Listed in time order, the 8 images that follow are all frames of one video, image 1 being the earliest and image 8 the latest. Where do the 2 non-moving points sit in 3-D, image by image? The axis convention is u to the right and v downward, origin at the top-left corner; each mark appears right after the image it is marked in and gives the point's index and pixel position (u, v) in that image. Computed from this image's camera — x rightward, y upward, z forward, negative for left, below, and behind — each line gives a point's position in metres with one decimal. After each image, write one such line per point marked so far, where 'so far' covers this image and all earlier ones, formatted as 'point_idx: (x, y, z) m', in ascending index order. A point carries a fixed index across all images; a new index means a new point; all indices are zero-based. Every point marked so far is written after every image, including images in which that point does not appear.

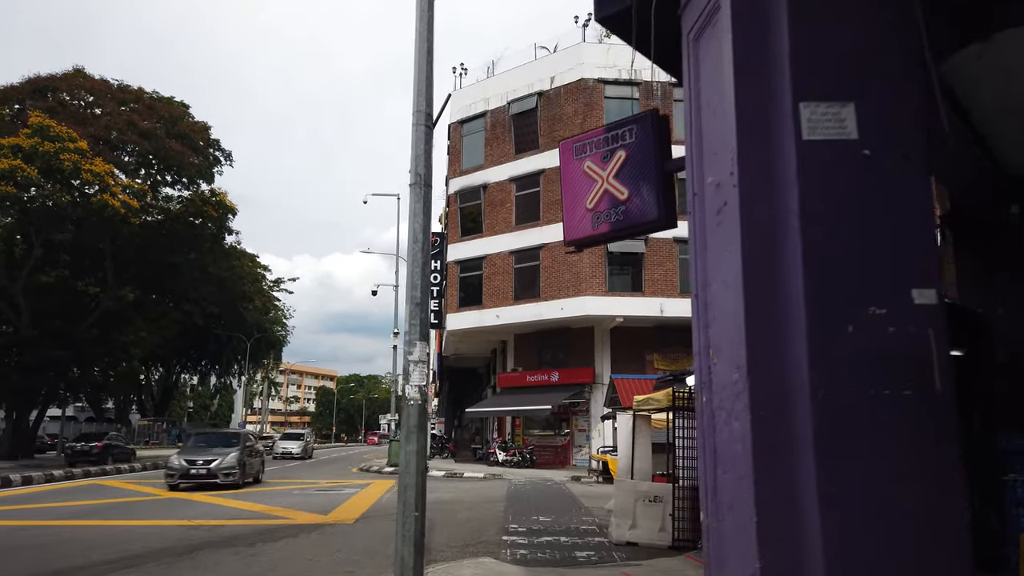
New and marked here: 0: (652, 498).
0: (+1.7, -2.6, +9.4) m
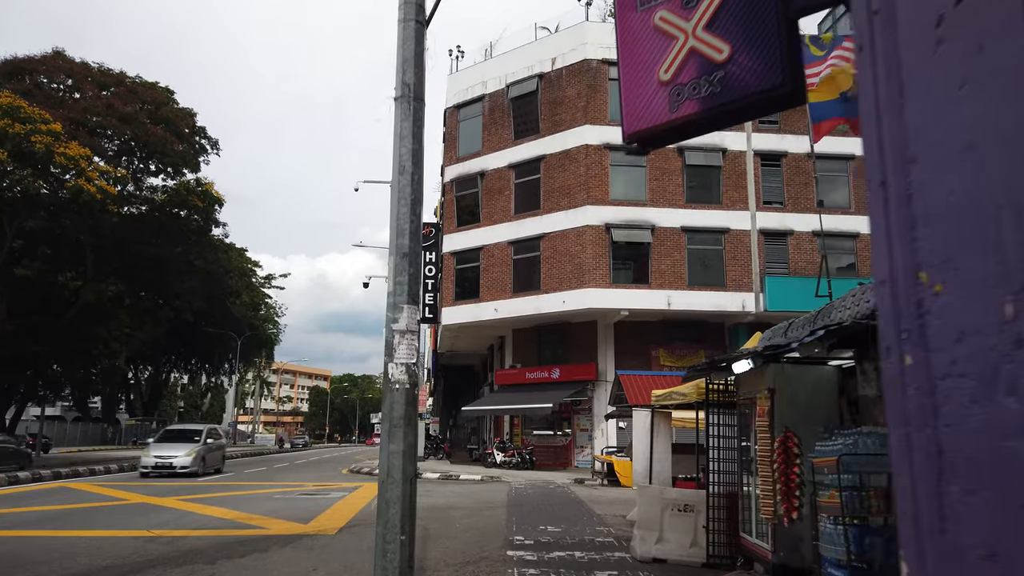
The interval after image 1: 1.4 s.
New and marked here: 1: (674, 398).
0: (+1.8, -2.3, +8.0) m
1: (+2.1, -1.4, +9.8) m
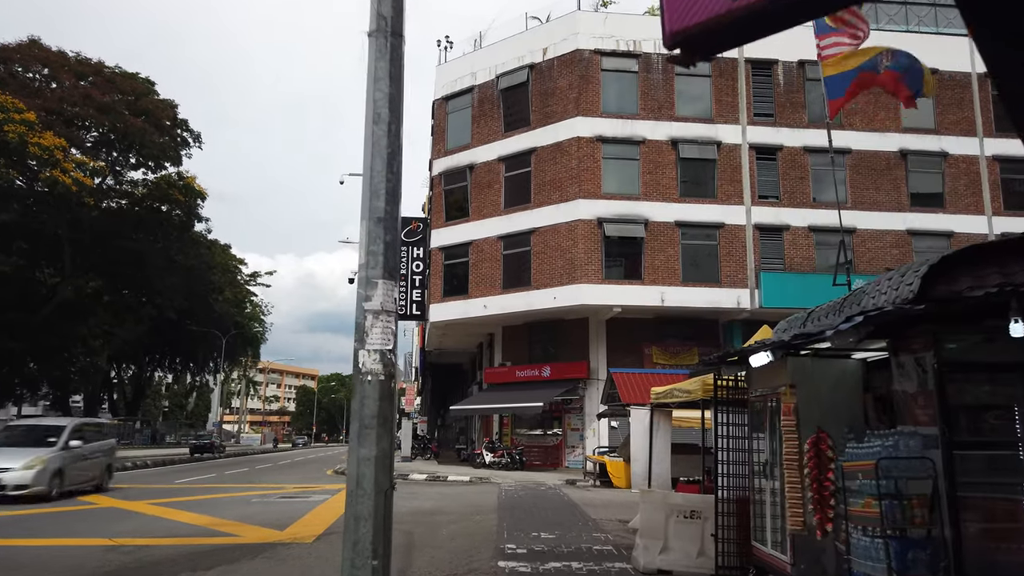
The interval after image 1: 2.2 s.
0: (+1.7, -2.2, +7.4) m
1: (+2.0, -1.3, +9.2) m
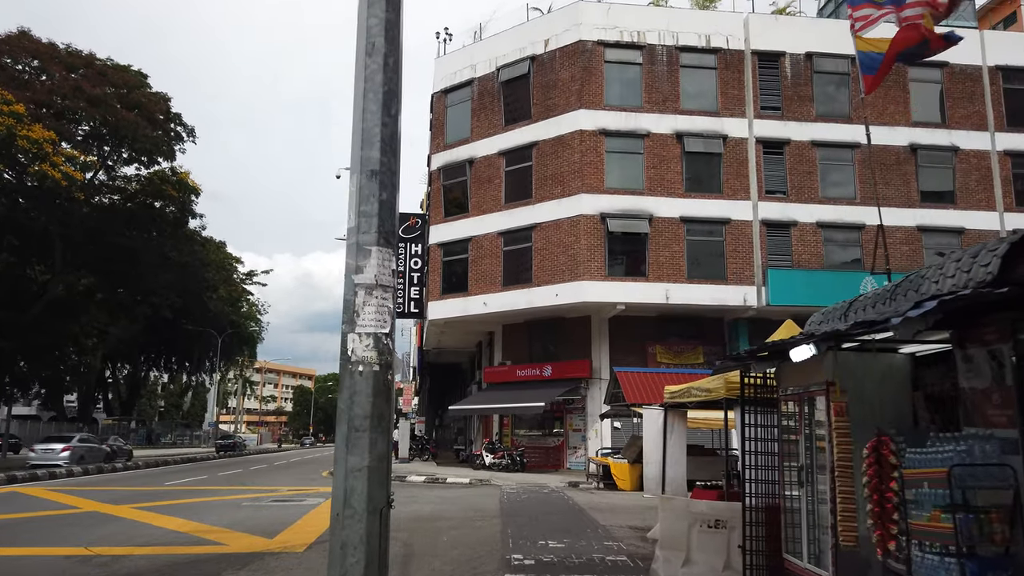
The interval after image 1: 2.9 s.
0: (+1.8, -2.1, +6.8) m
1: (+2.1, -1.2, +8.6) m
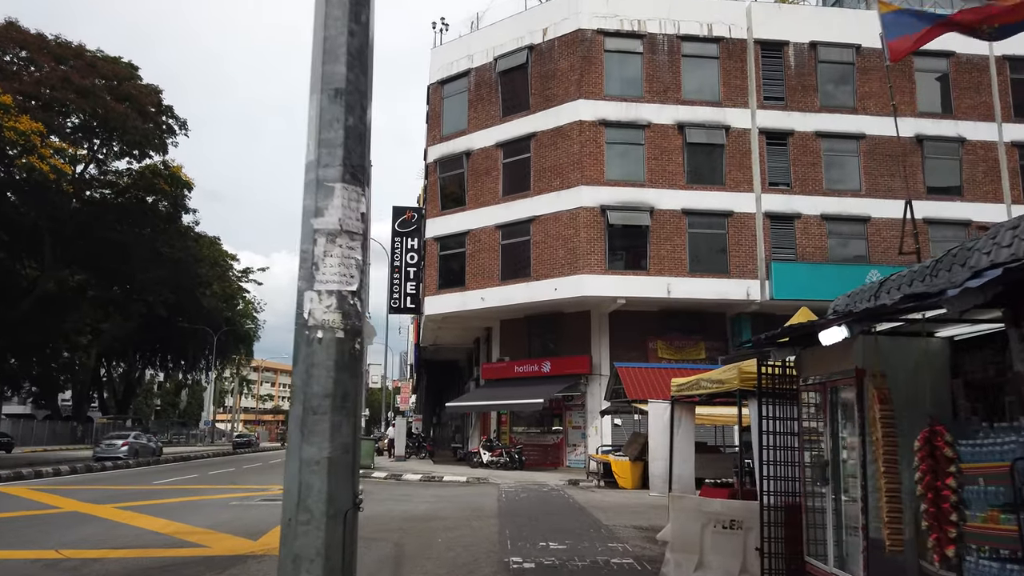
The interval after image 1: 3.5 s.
0: (+1.8, -2.0, +6.3) m
1: (+2.1, -1.0, +8.1) m
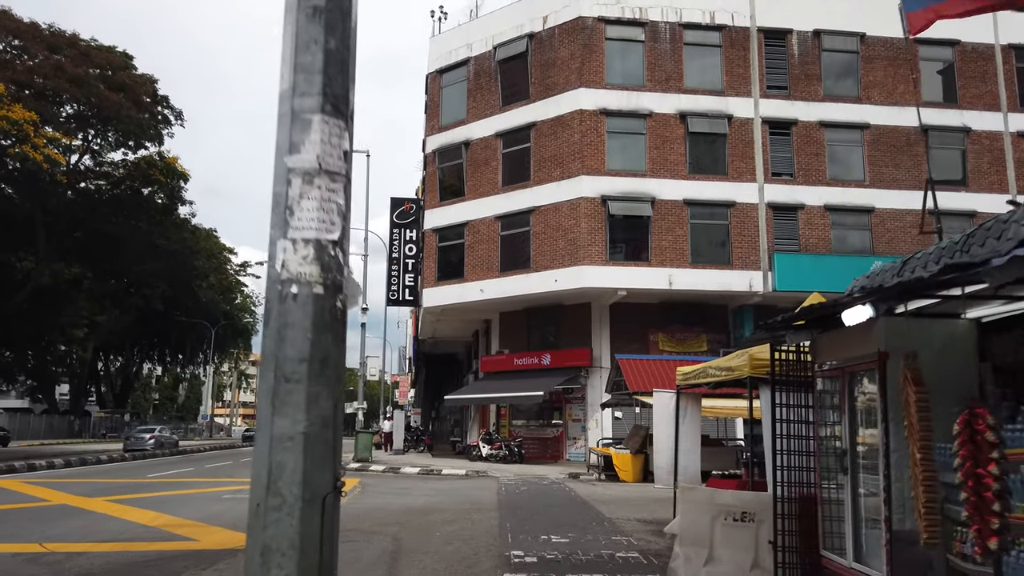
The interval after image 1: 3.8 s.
0: (+1.8, -1.8, +6.0) m
1: (+2.1, -0.9, +7.8) m
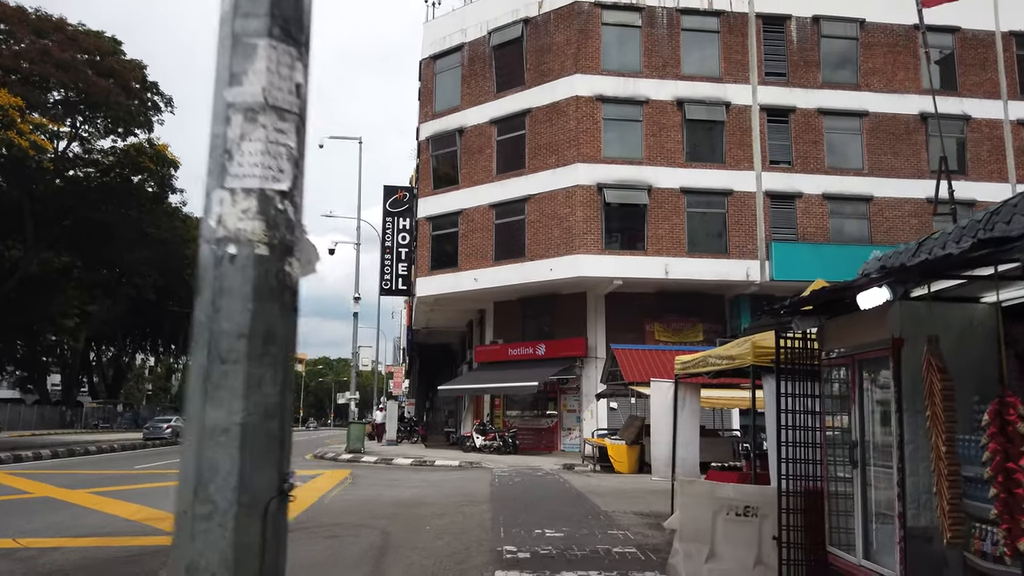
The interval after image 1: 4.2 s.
0: (+1.7, -1.7, +5.7) m
1: (+2.0, -0.7, +7.5) m
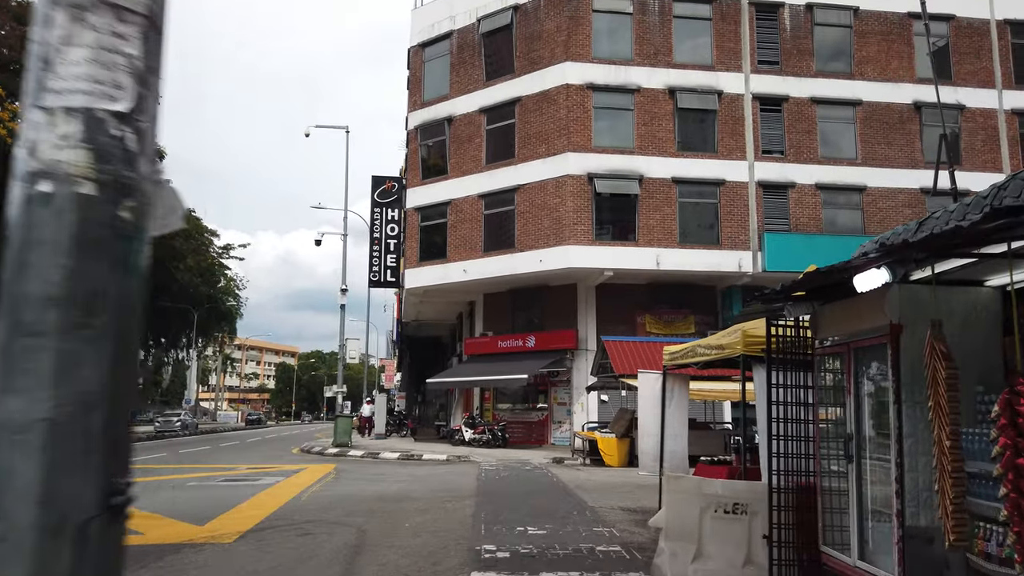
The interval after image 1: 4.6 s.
0: (+1.6, -1.6, +5.4) m
1: (+1.8, -0.6, +7.2) m
